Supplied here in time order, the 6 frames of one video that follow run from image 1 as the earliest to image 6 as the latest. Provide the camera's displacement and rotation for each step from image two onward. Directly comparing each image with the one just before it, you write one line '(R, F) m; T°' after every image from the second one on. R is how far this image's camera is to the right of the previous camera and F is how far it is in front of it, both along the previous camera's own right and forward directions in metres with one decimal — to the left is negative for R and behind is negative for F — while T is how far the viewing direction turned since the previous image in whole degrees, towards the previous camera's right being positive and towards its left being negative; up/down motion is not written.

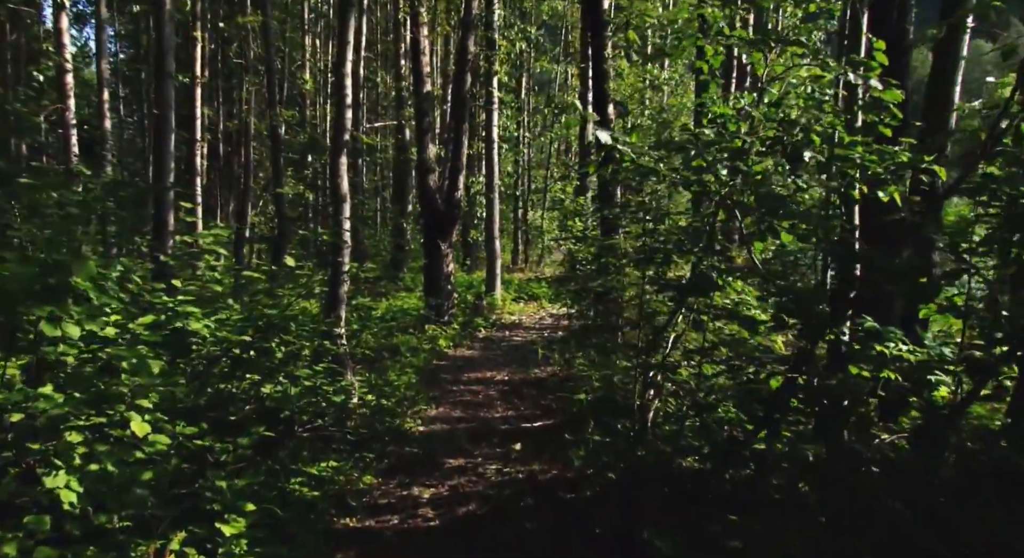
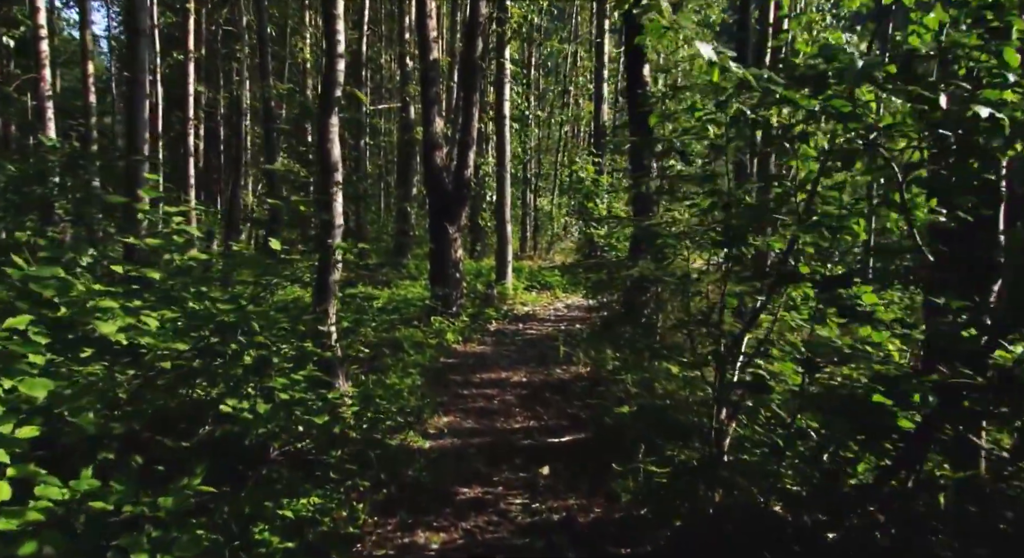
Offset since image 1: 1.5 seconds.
(-0.2, +1.6) m; 0°
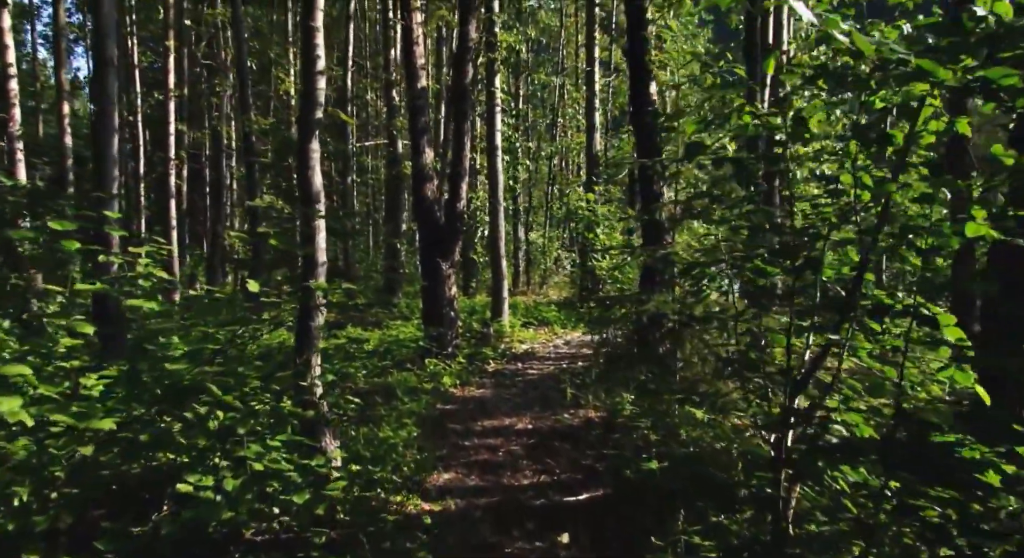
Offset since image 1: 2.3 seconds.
(-0.1, +0.9) m; +1°
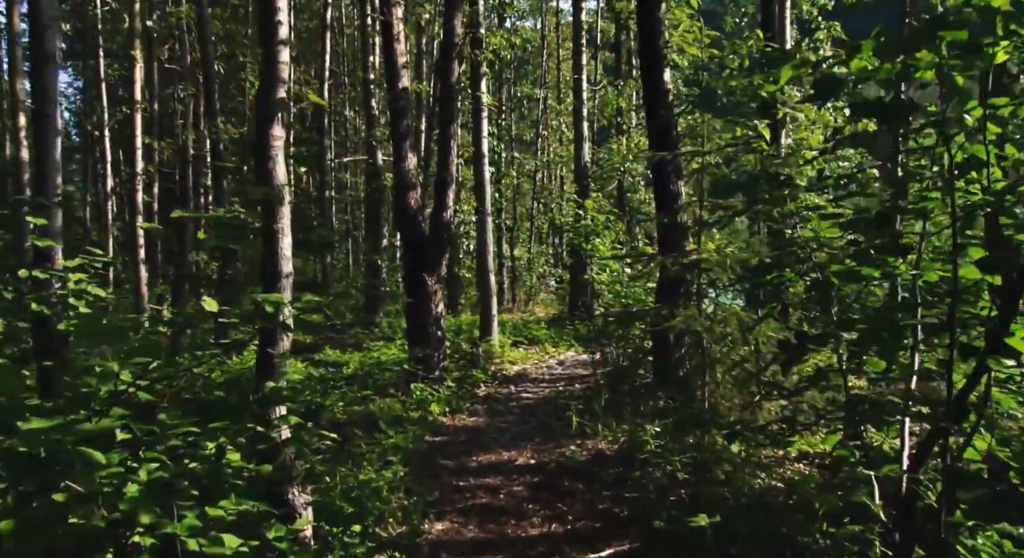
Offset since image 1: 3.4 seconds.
(-0.1, +1.3) m; +1°
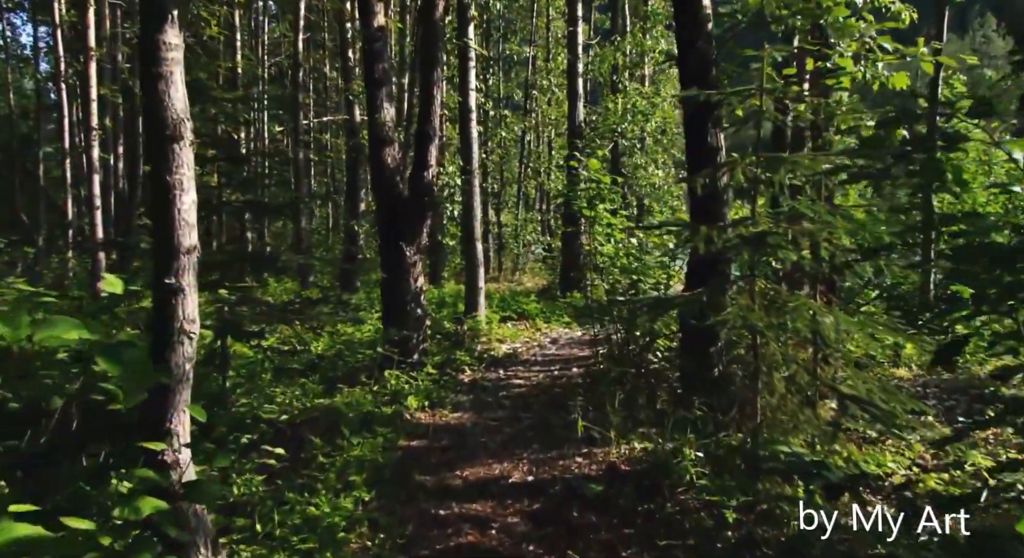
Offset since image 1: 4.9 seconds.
(-0.1, +1.8) m; +1°
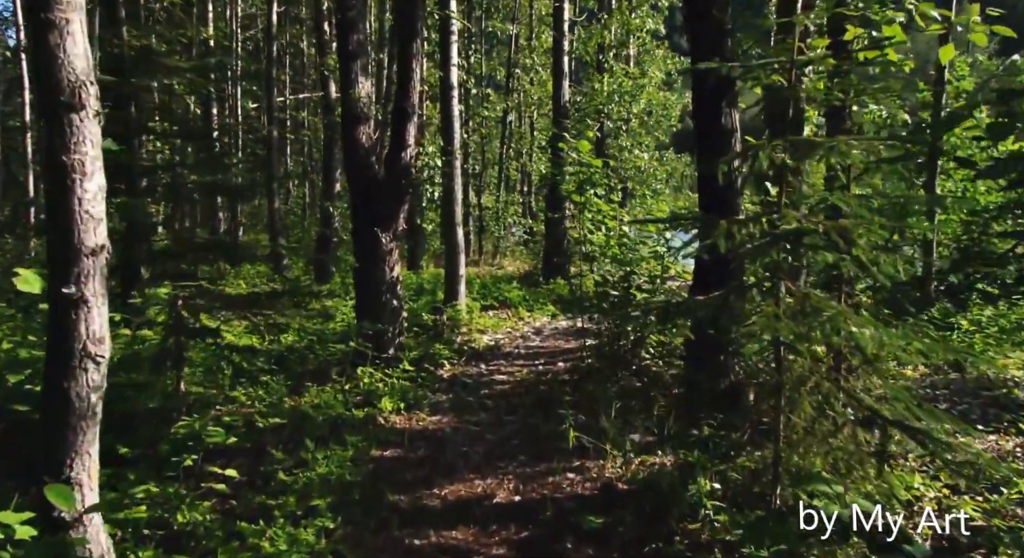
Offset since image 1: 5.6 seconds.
(0.0, +0.8) m; +1°
